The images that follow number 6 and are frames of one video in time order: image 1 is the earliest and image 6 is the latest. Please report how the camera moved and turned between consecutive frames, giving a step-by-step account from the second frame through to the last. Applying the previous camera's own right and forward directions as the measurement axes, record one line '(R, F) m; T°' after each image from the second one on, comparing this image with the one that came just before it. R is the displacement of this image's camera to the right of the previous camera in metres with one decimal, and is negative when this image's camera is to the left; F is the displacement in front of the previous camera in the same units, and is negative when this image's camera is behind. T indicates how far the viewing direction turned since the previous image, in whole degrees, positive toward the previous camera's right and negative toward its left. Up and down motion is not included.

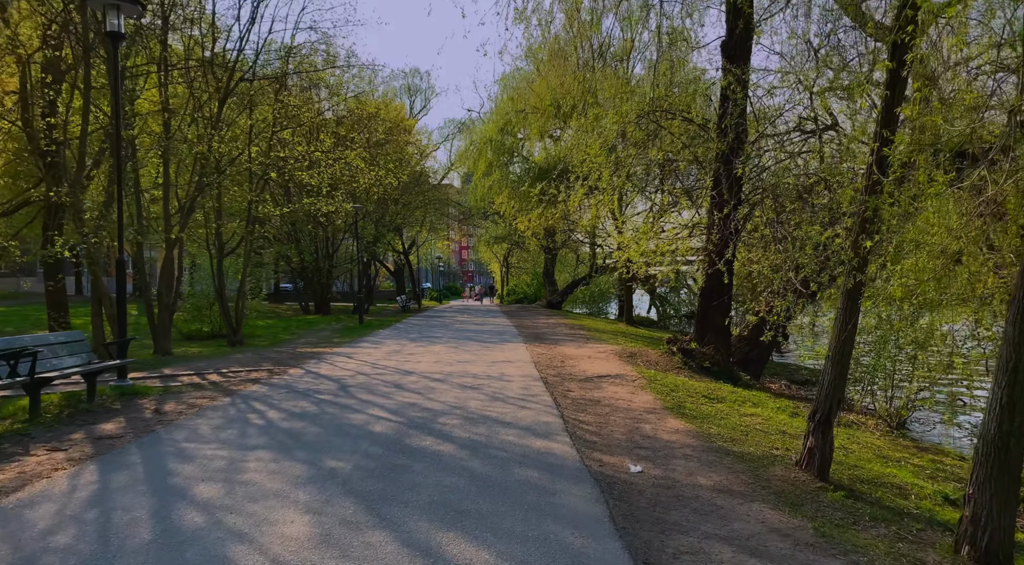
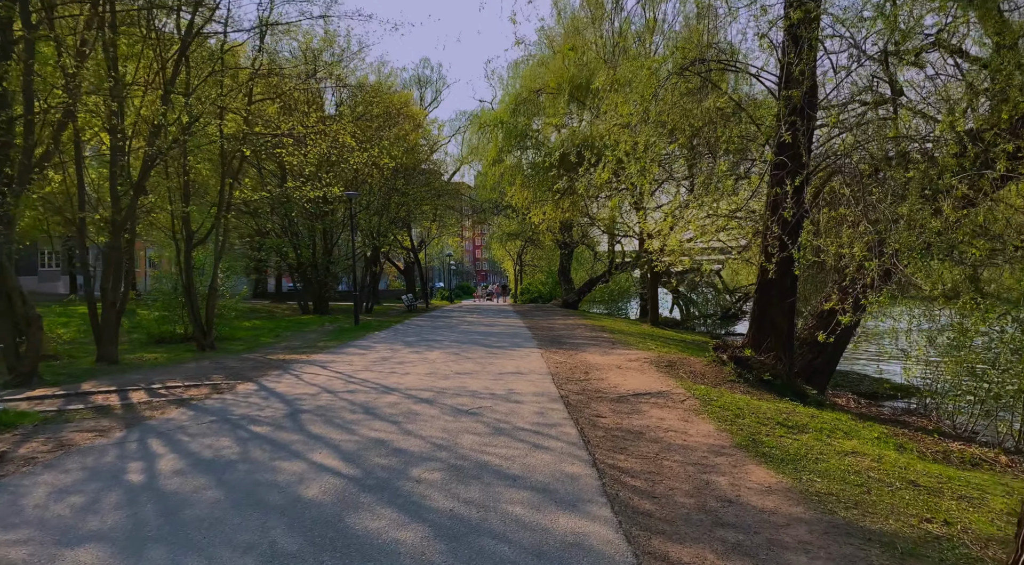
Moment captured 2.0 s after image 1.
(0.0, +2.3) m; -1°
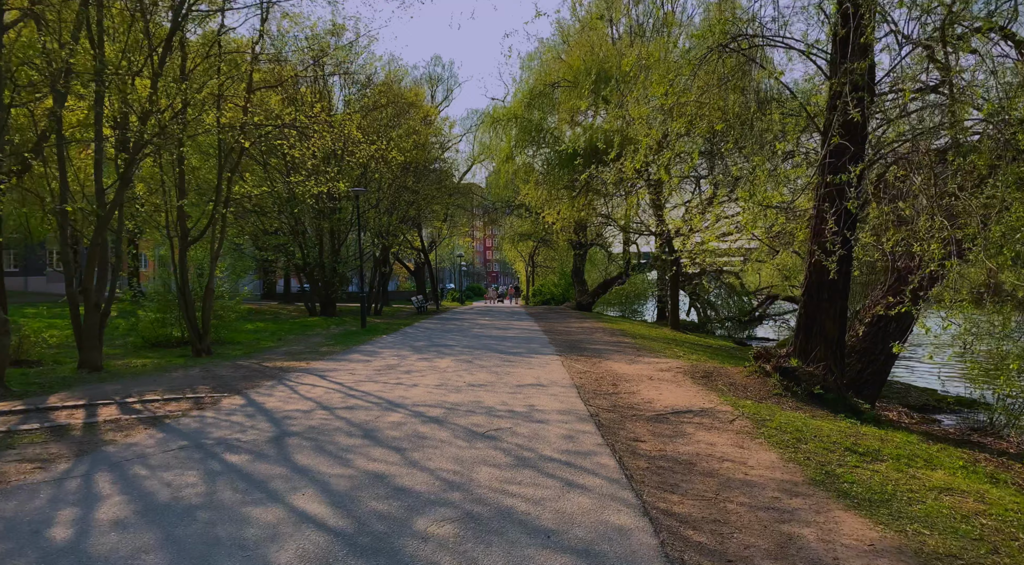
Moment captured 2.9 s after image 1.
(-0.1, +1.0) m; -1°
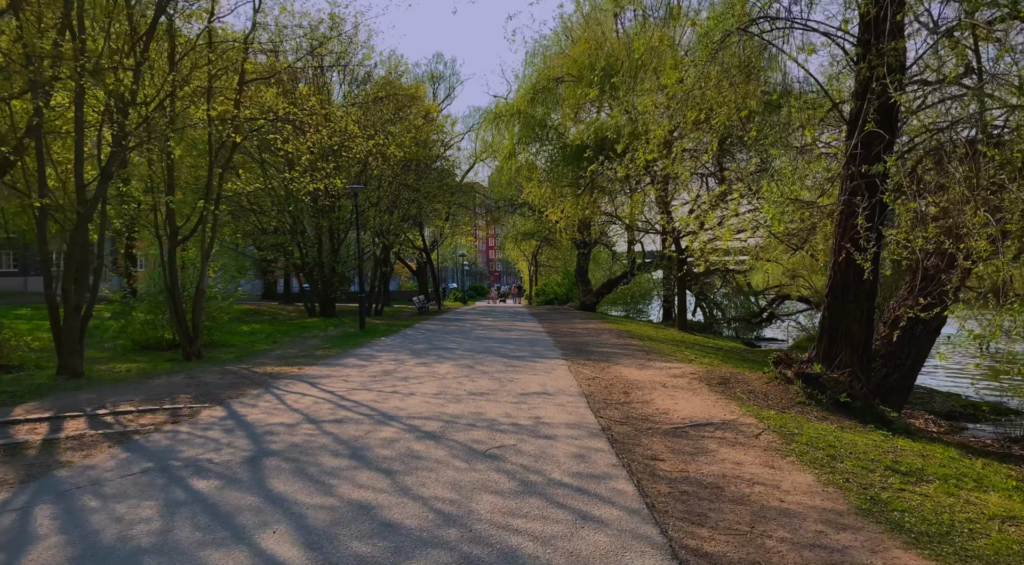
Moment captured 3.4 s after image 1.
(0.0, +0.6) m; 0°
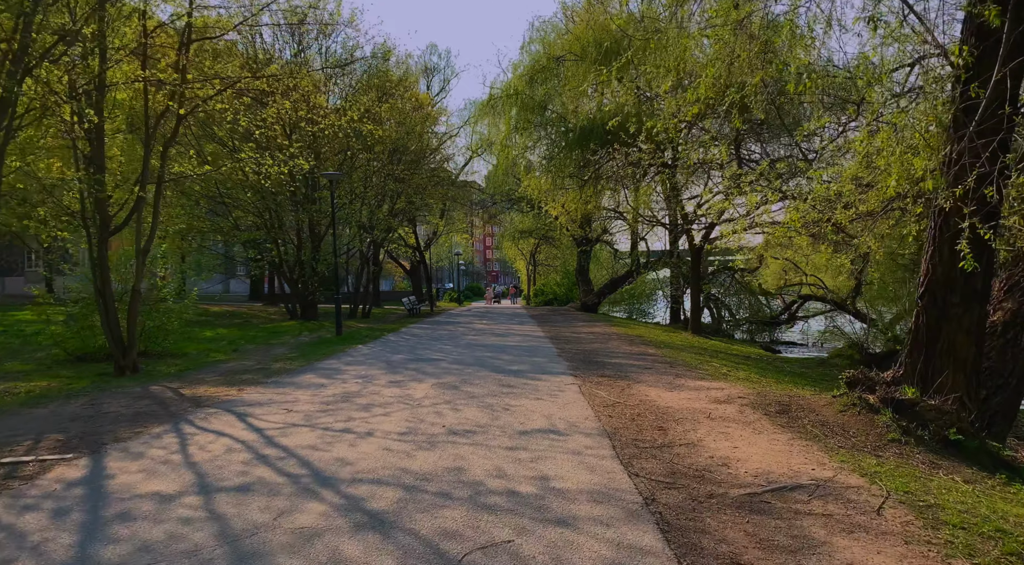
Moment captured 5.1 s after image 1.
(0.0, +2.1) m; 0°
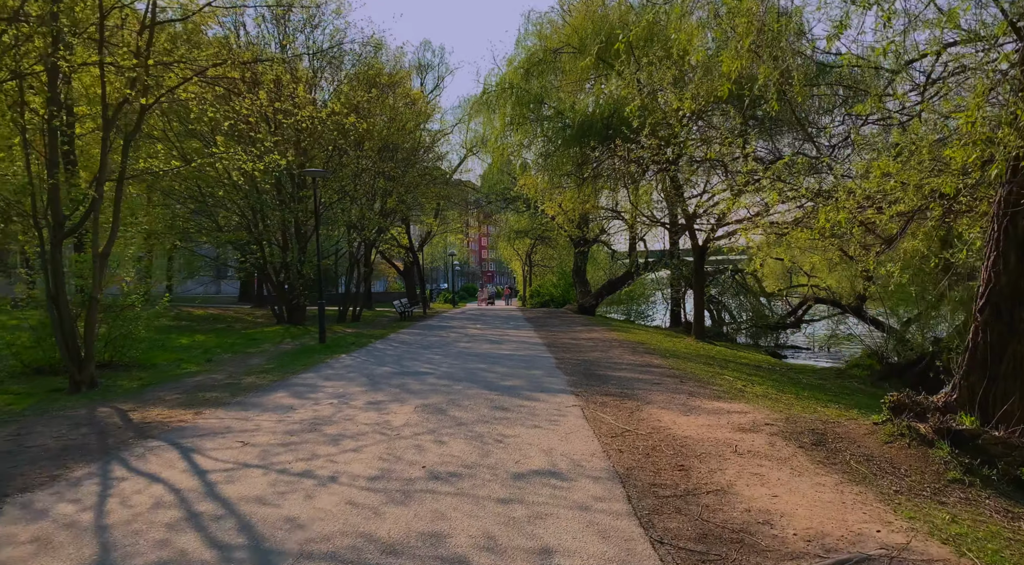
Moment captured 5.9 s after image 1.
(0.0, +1.0) m; 0°
